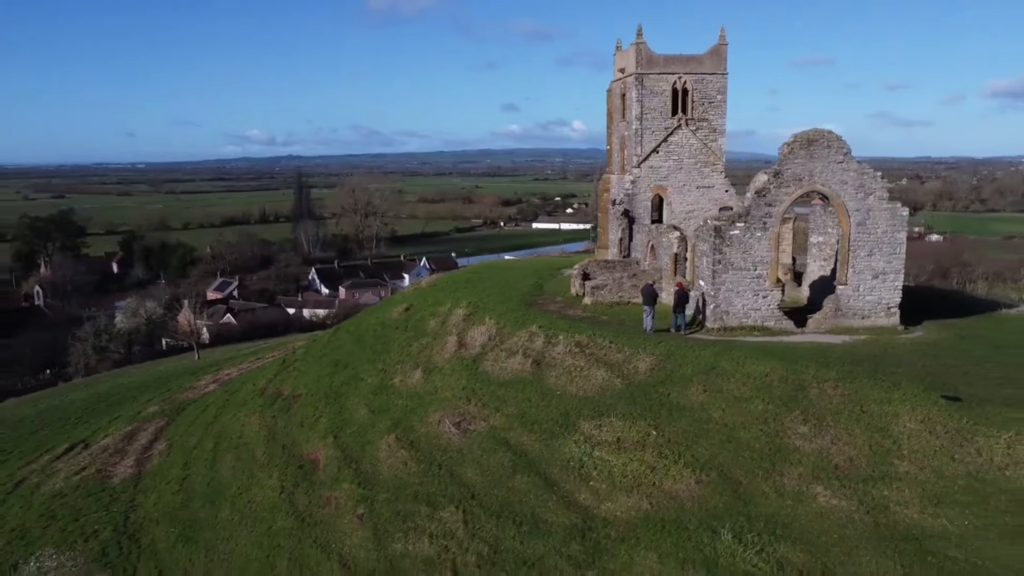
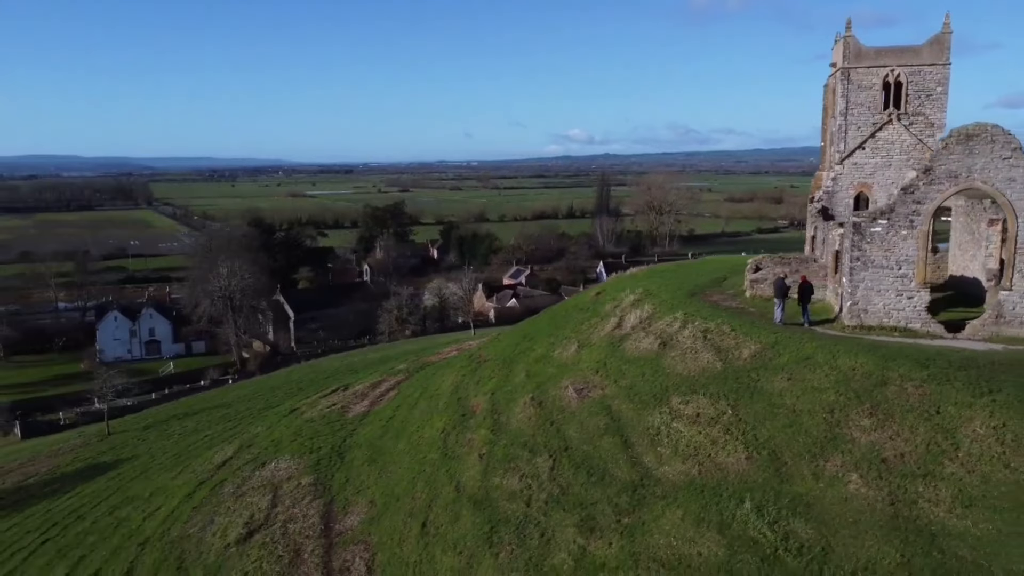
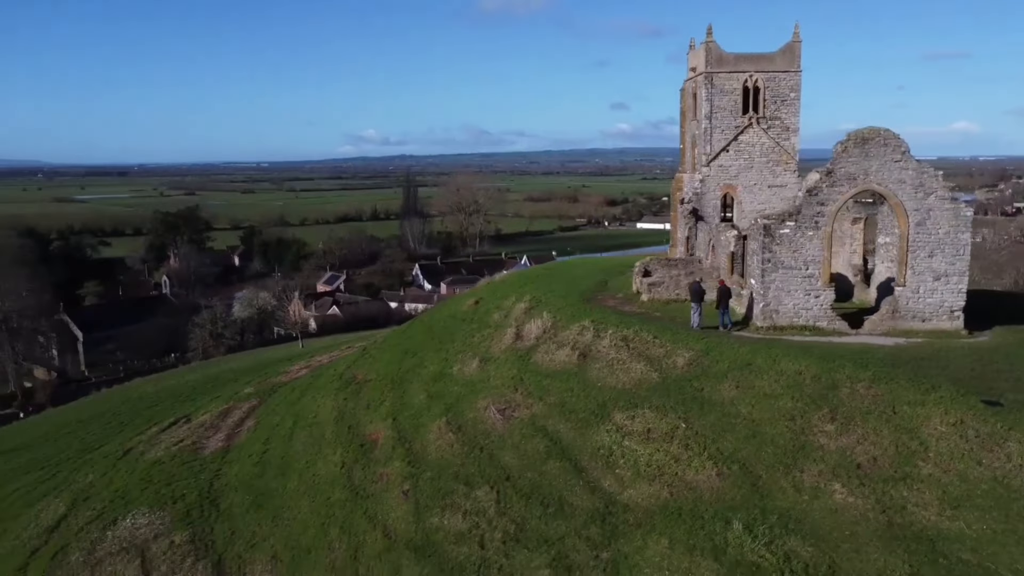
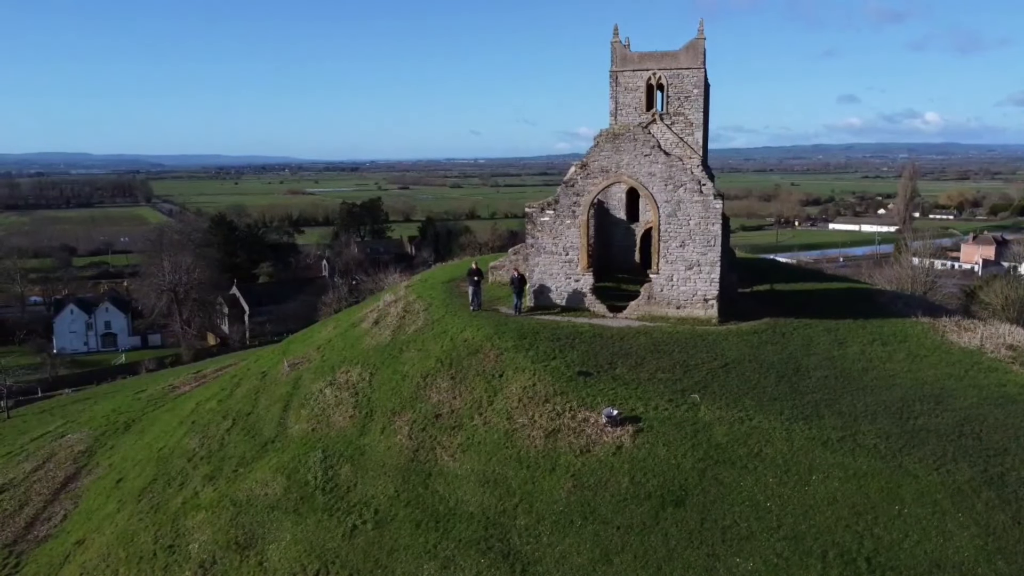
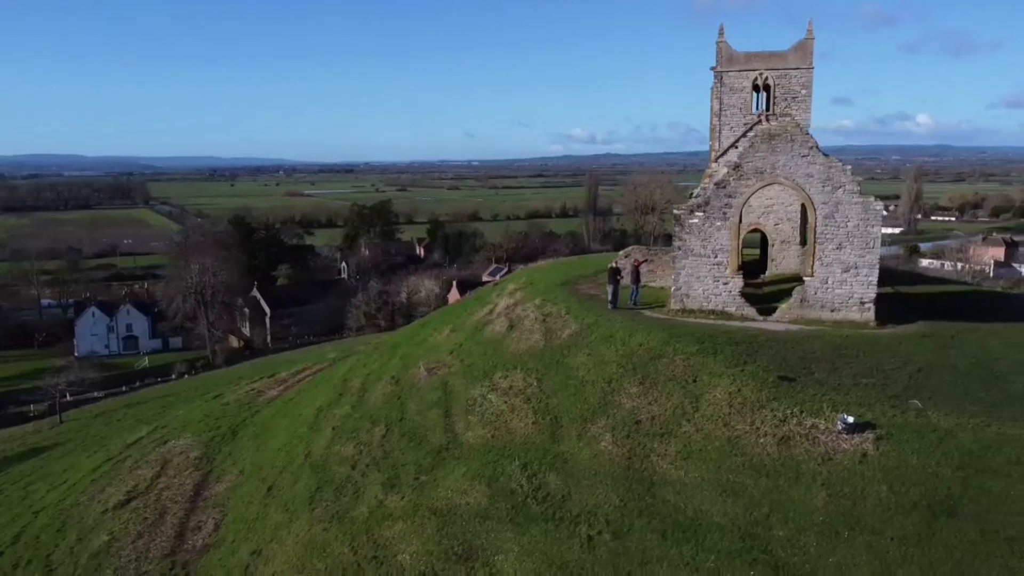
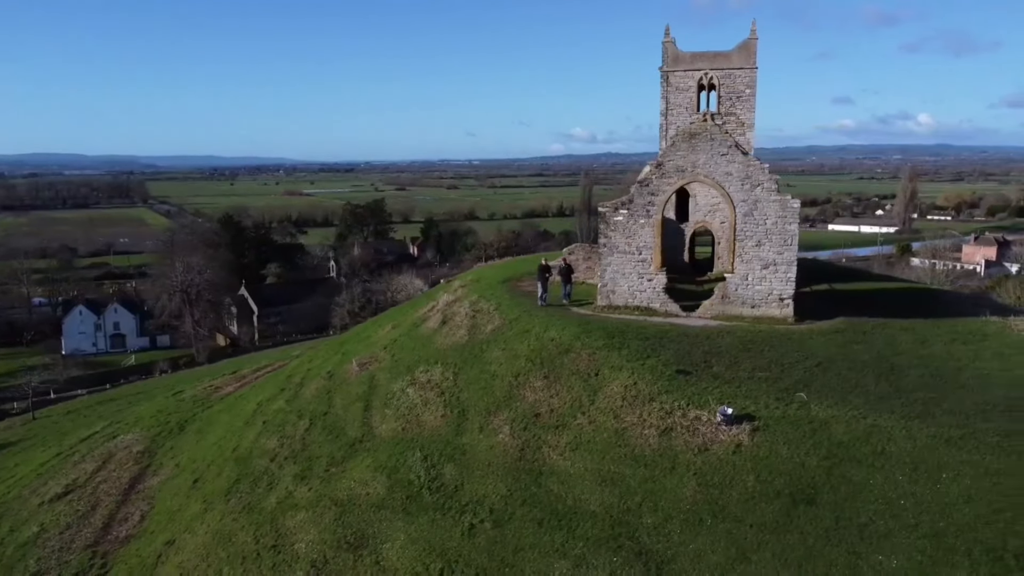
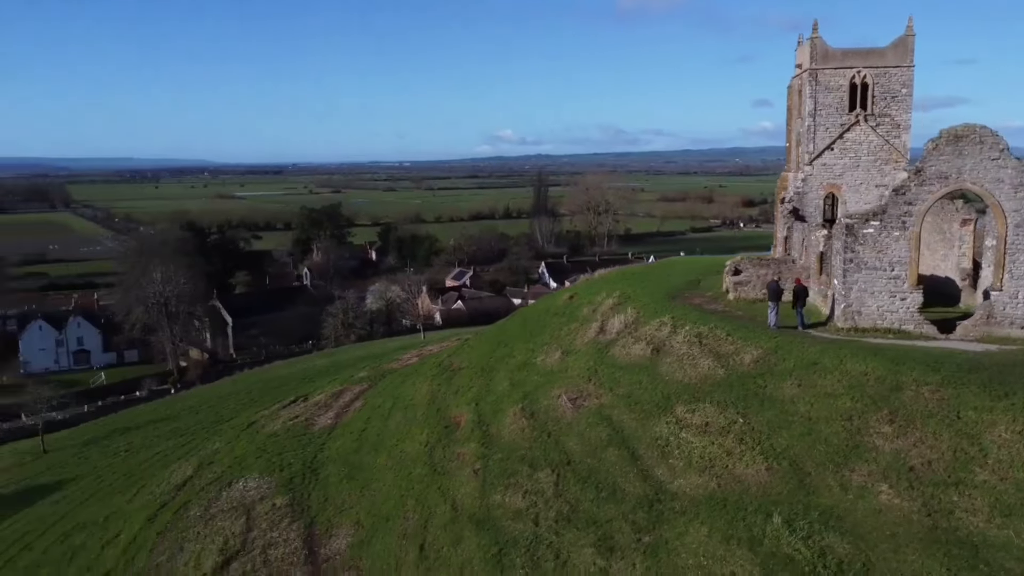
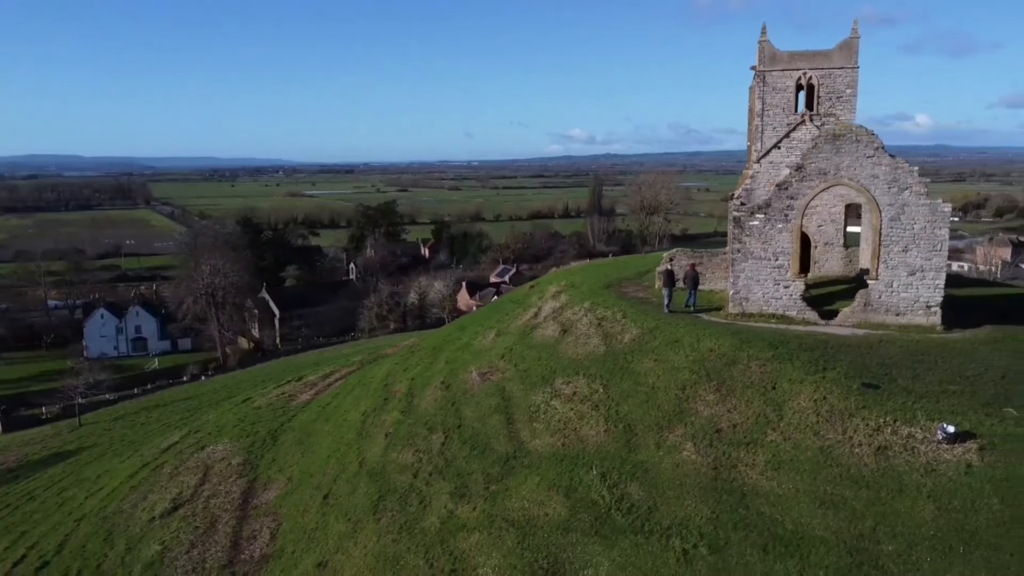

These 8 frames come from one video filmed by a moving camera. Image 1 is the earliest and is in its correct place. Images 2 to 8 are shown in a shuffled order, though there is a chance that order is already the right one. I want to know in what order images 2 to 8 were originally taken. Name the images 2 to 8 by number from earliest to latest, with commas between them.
3, 7, 2, 8, 5, 6, 4
